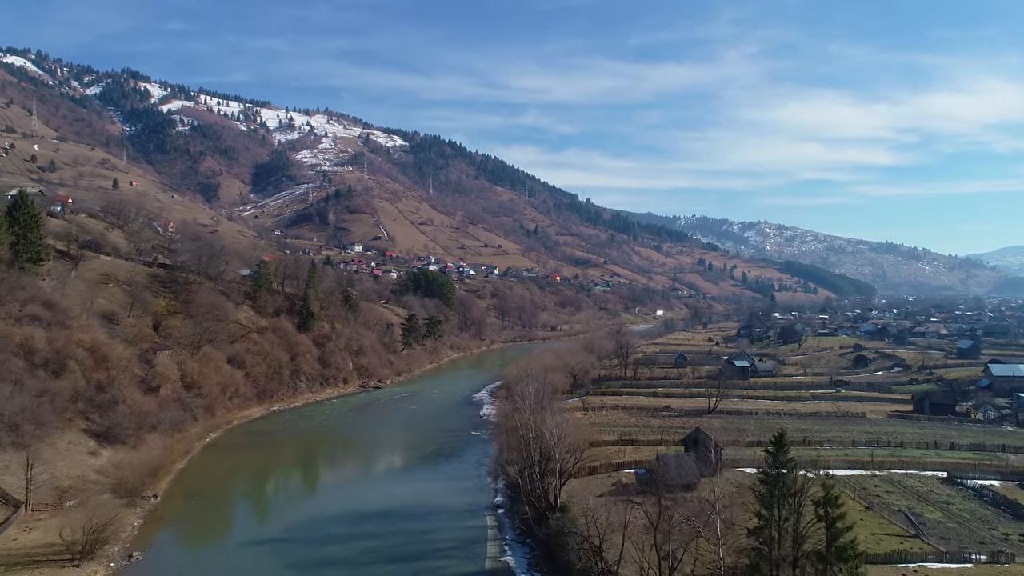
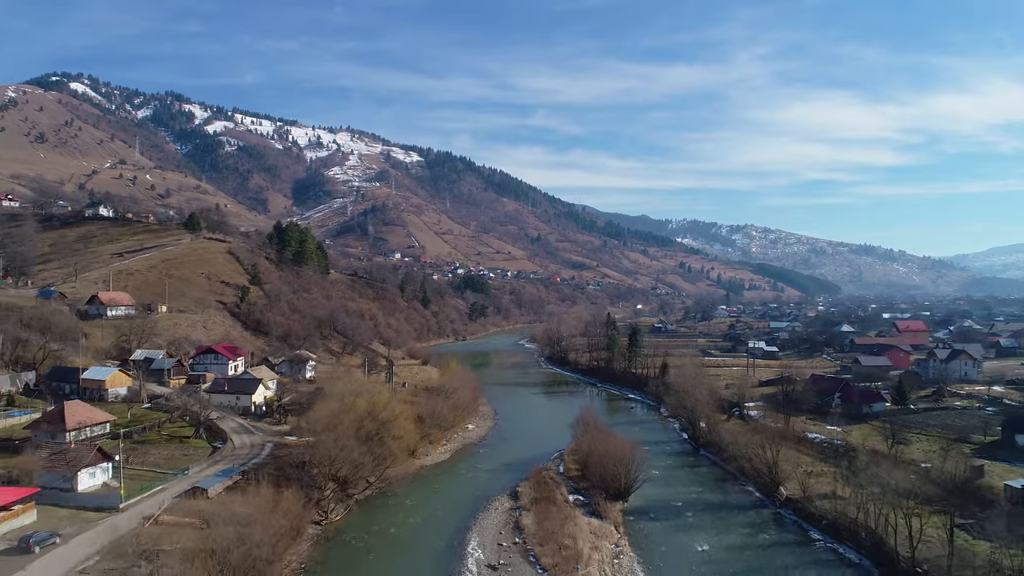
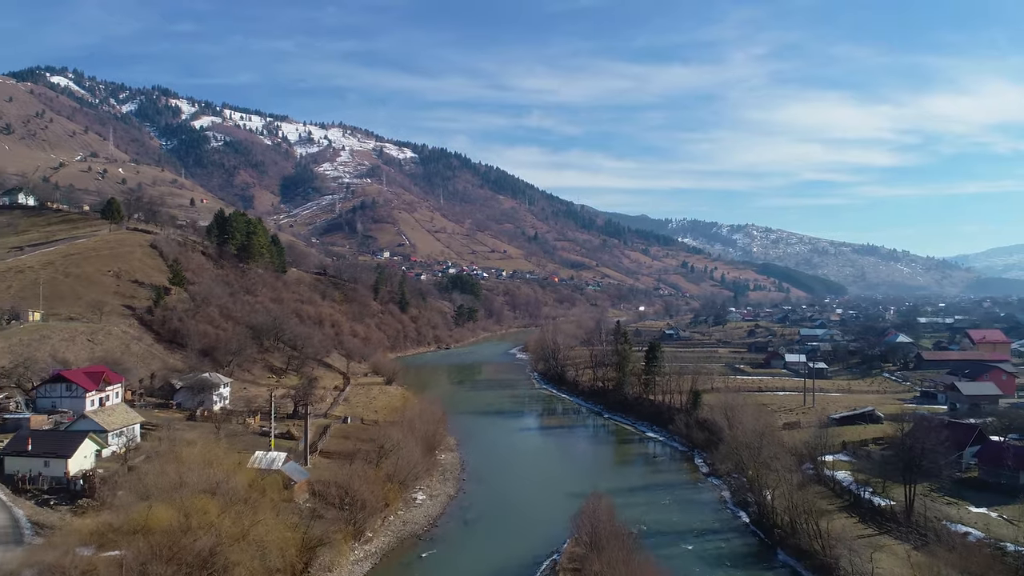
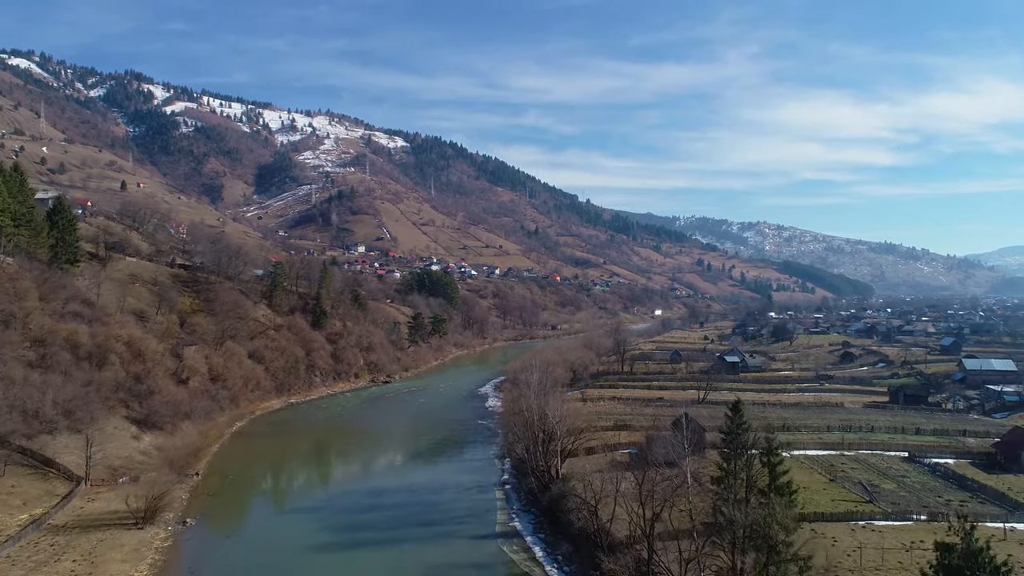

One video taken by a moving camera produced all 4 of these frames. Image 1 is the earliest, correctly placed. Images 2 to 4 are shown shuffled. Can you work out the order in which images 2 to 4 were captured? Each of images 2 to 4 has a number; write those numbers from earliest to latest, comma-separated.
4, 3, 2
